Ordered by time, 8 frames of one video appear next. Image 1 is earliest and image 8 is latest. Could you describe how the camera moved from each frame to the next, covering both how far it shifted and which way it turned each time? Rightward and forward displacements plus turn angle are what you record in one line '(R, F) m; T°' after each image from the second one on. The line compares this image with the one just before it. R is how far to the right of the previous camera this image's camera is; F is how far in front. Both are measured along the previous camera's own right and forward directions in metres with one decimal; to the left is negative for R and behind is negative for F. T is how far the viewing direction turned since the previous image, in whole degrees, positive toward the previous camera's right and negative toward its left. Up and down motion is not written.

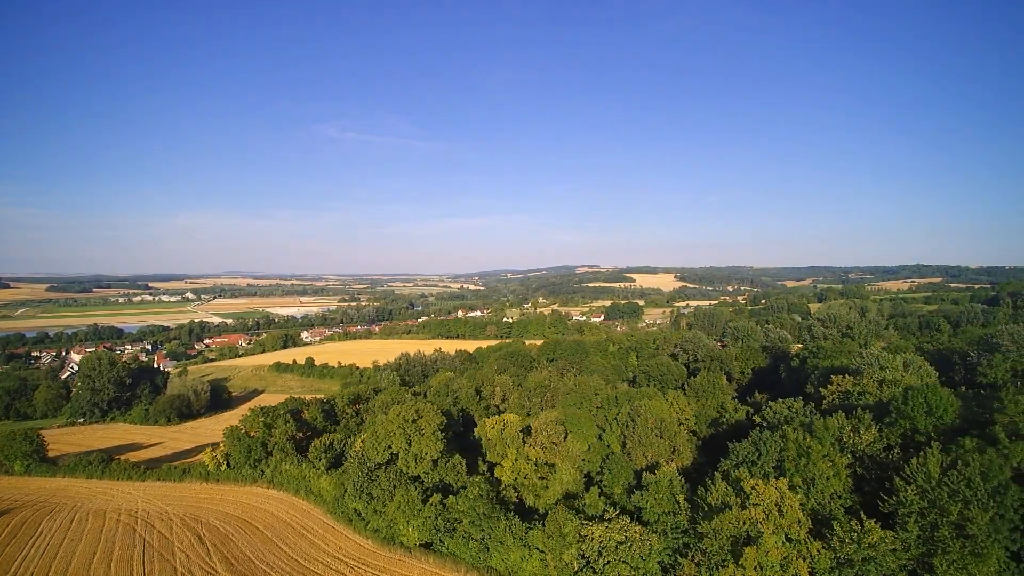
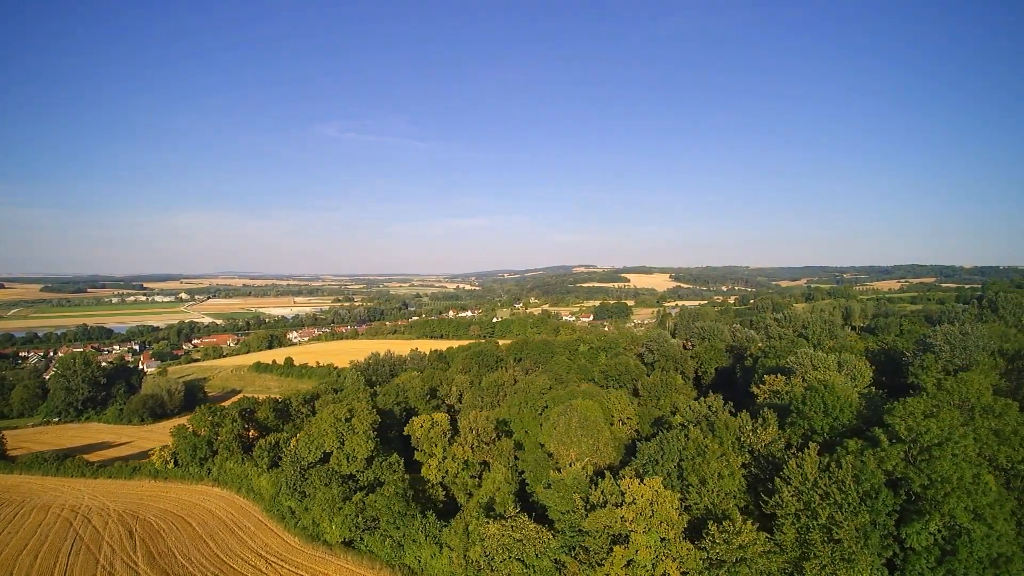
(+3.3, +0.2) m; 0°
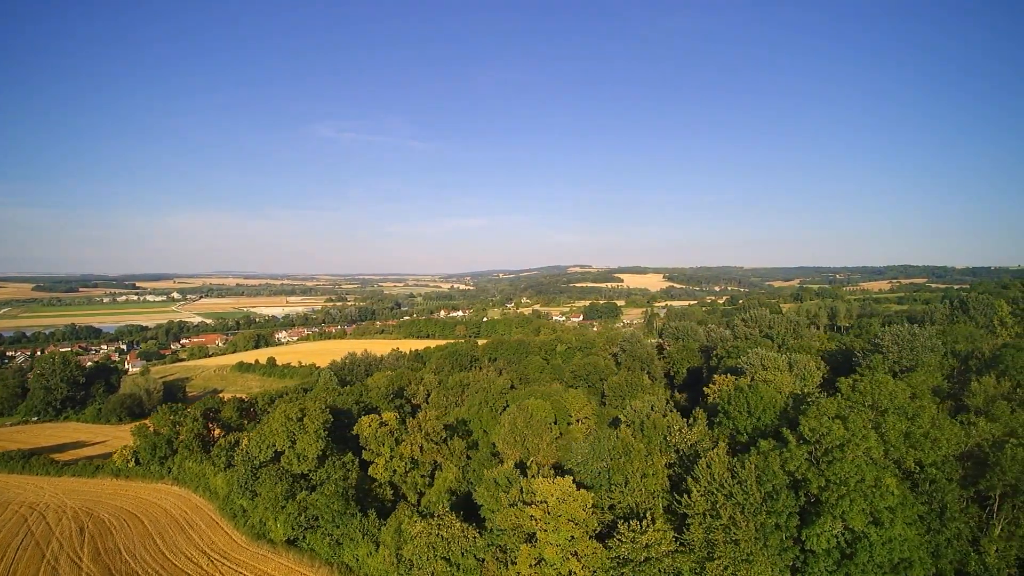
(+2.2, +0.1) m; 0°
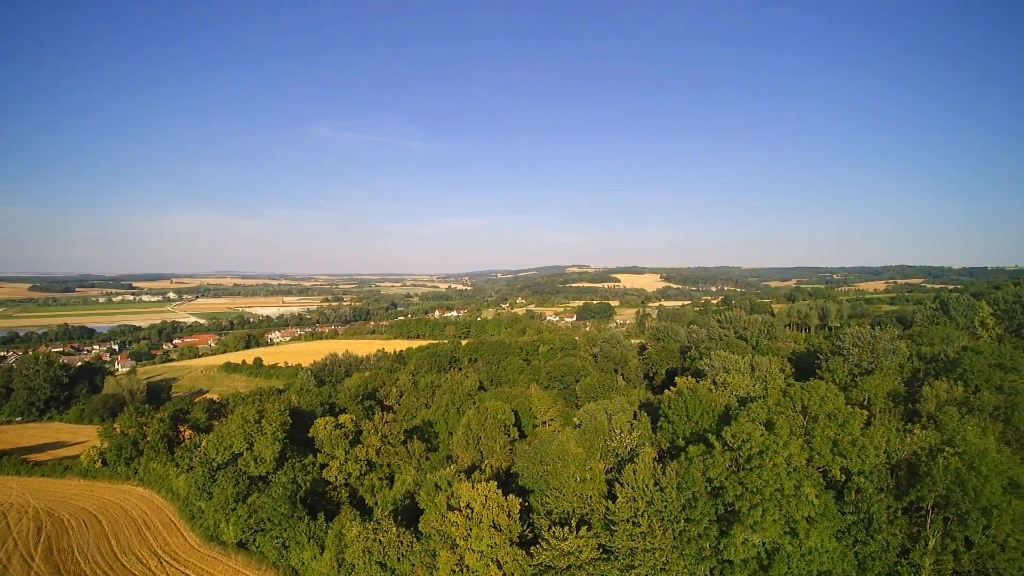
(+1.9, +0.3) m; 0°
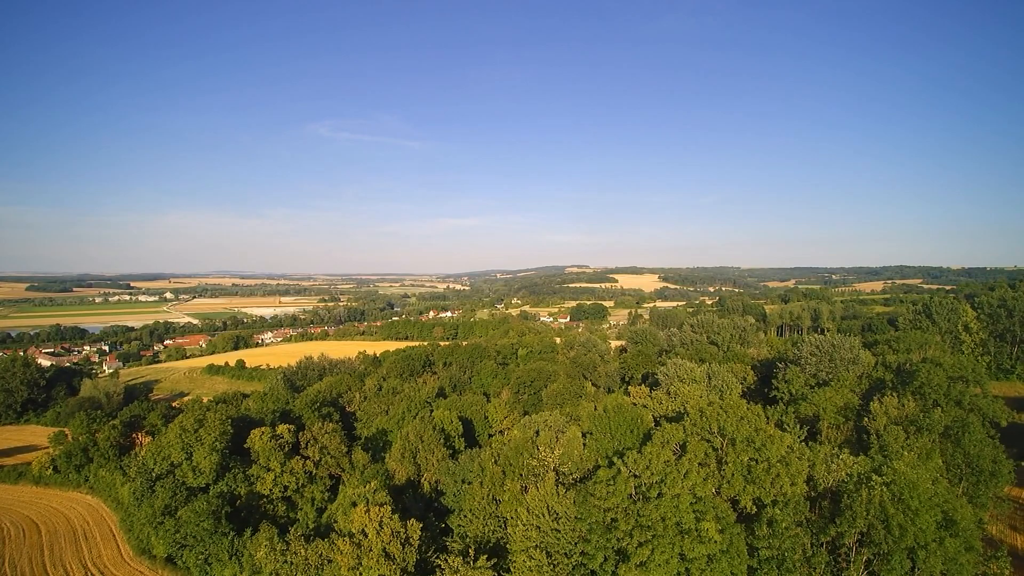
(+2.4, +1.1) m; 0°
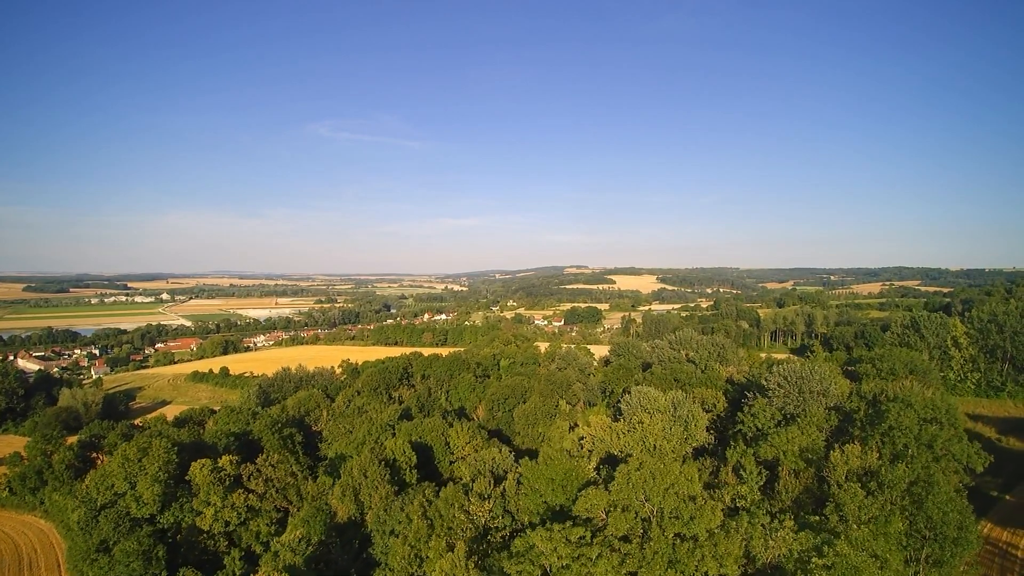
(+1.9, +1.2) m; 0°
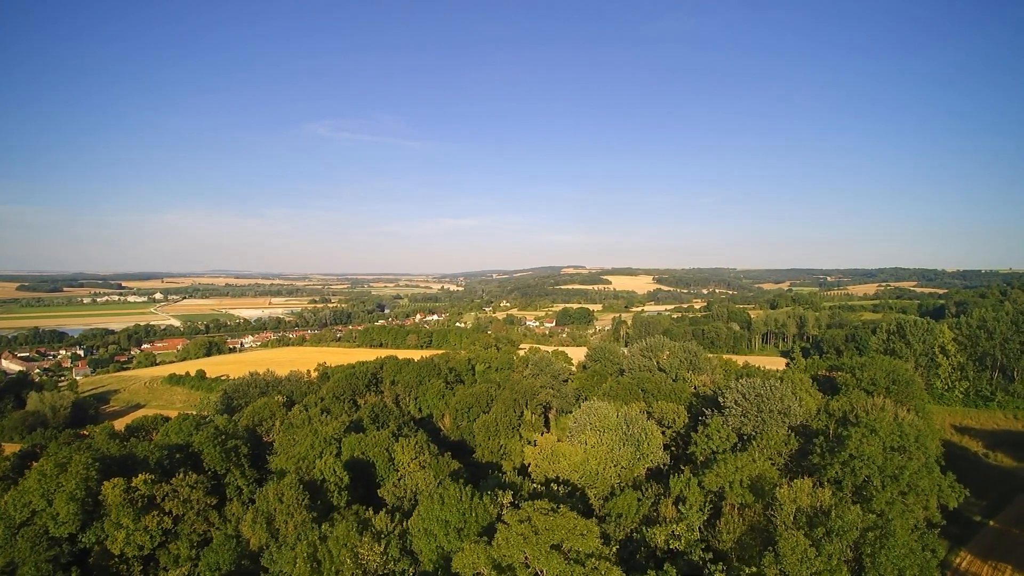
(+2.3, +1.8) m; 0°
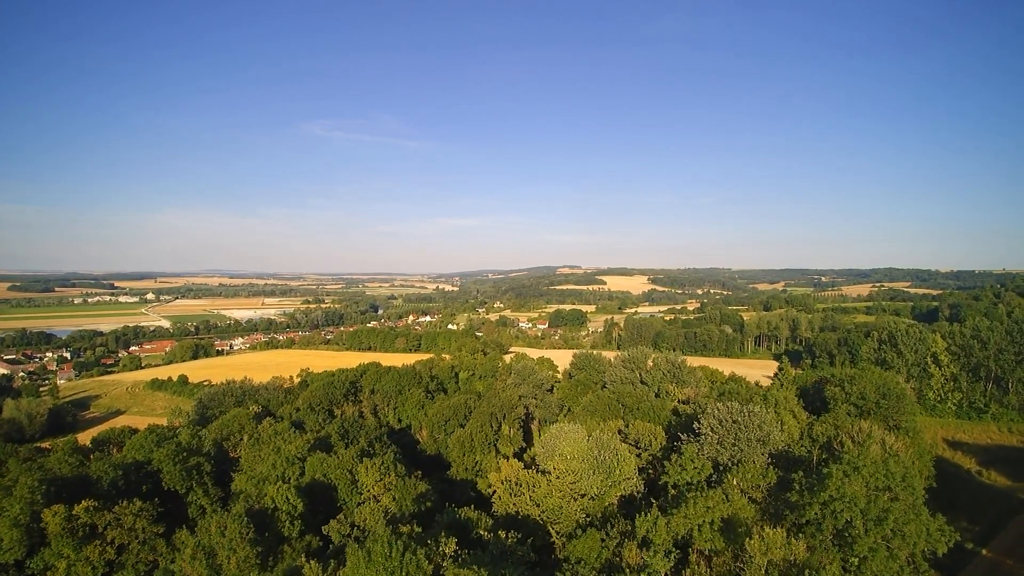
(+1.2, +1.2) m; 0°
